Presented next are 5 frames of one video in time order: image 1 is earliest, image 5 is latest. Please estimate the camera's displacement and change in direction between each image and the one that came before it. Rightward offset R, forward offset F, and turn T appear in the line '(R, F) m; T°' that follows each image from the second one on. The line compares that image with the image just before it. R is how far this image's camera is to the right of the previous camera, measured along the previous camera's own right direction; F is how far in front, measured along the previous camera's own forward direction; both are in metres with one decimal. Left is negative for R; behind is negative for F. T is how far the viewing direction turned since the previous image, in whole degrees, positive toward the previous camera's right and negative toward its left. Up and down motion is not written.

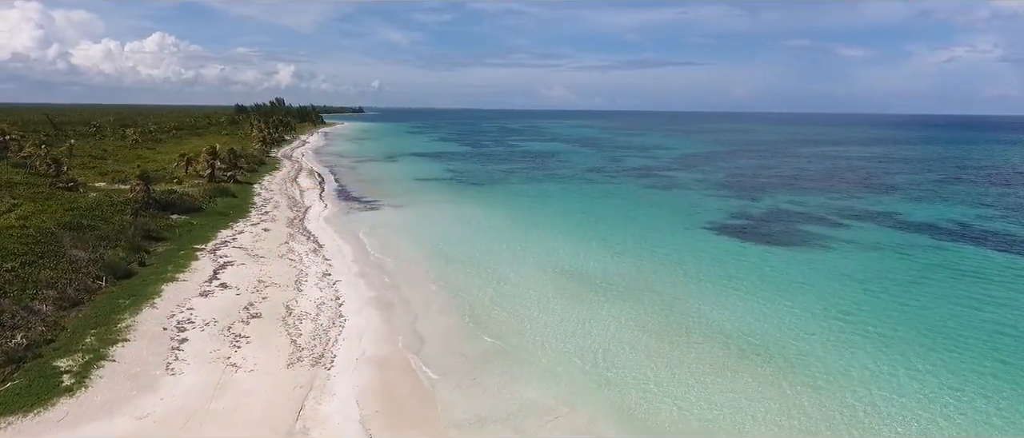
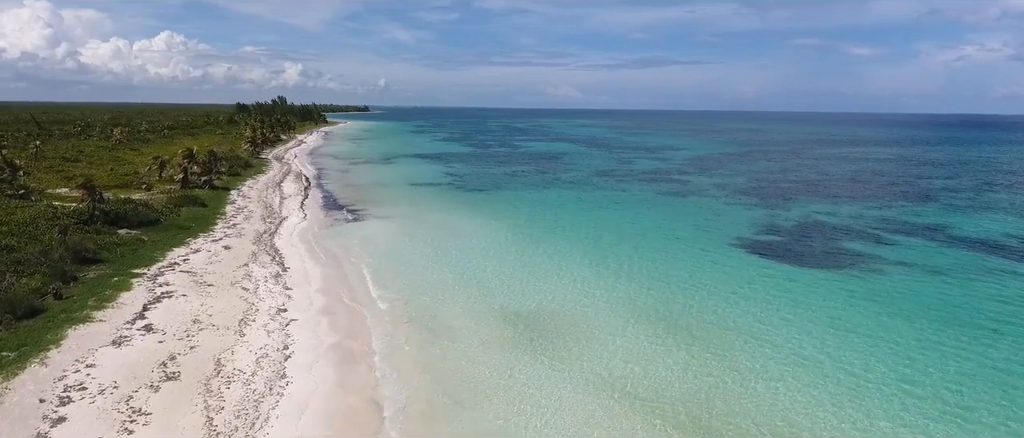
(+0.3, +3.5) m; -1°
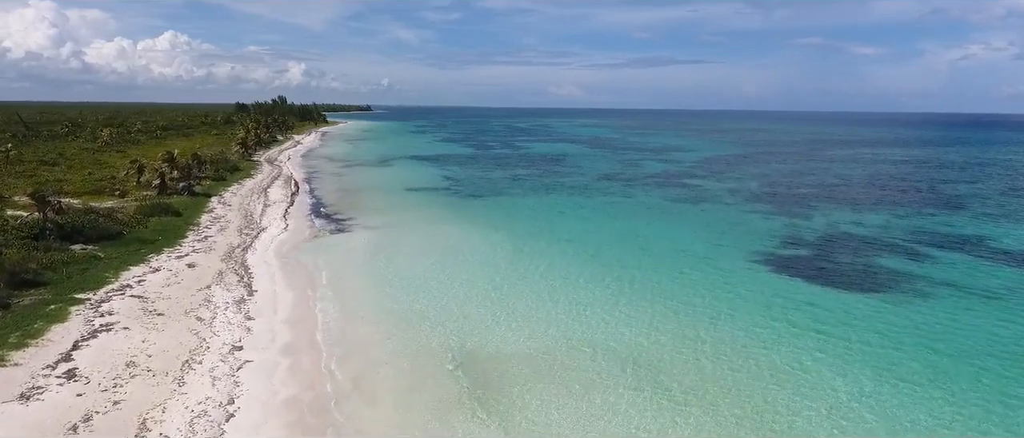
(+0.2, +2.4) m; 0°
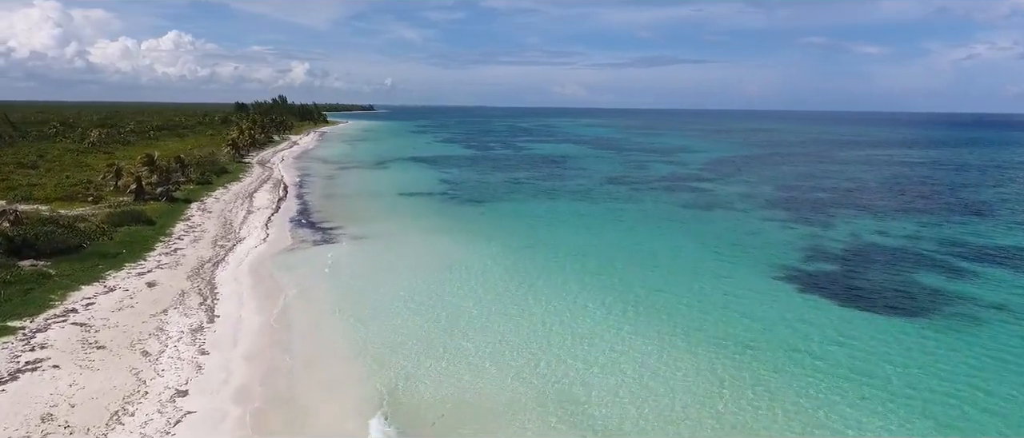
(+0.2, +2.1) m; 0°
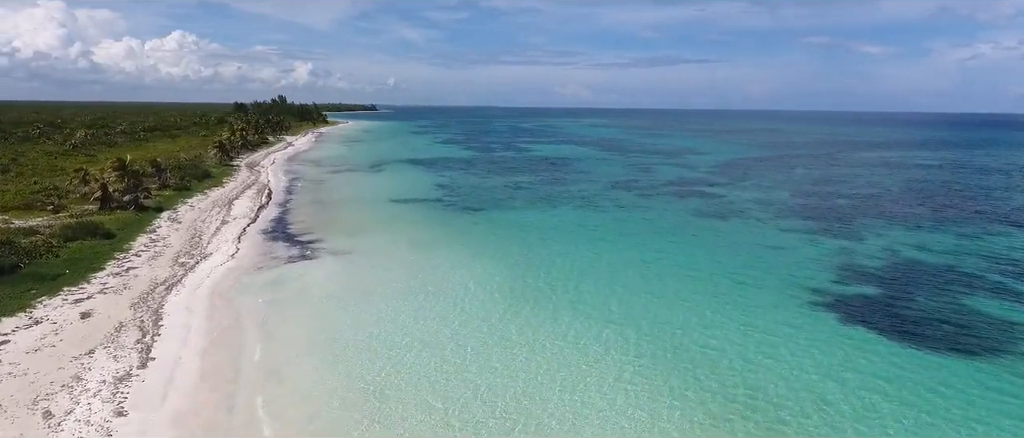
(+0.2, +2.6) m; 0°
